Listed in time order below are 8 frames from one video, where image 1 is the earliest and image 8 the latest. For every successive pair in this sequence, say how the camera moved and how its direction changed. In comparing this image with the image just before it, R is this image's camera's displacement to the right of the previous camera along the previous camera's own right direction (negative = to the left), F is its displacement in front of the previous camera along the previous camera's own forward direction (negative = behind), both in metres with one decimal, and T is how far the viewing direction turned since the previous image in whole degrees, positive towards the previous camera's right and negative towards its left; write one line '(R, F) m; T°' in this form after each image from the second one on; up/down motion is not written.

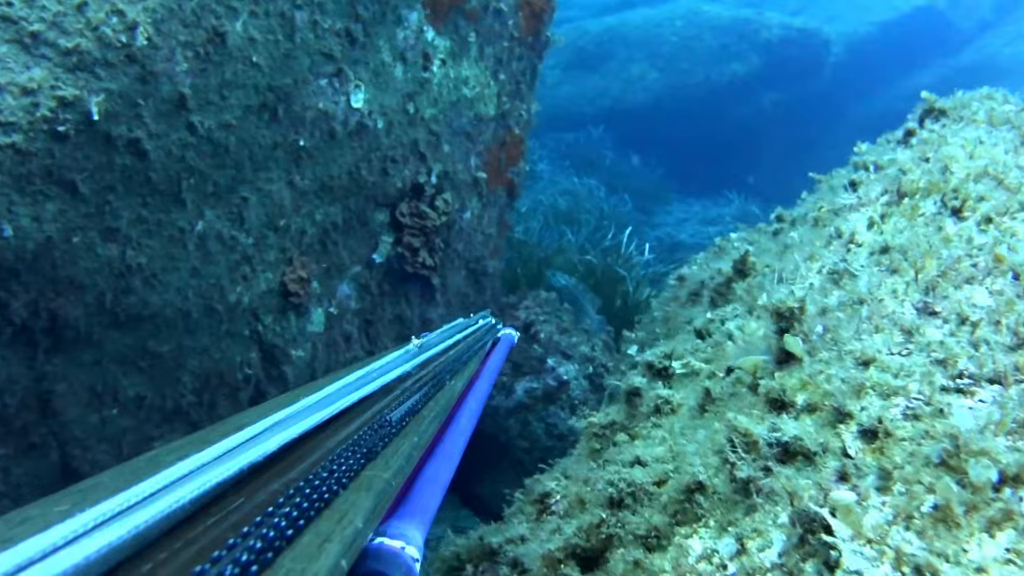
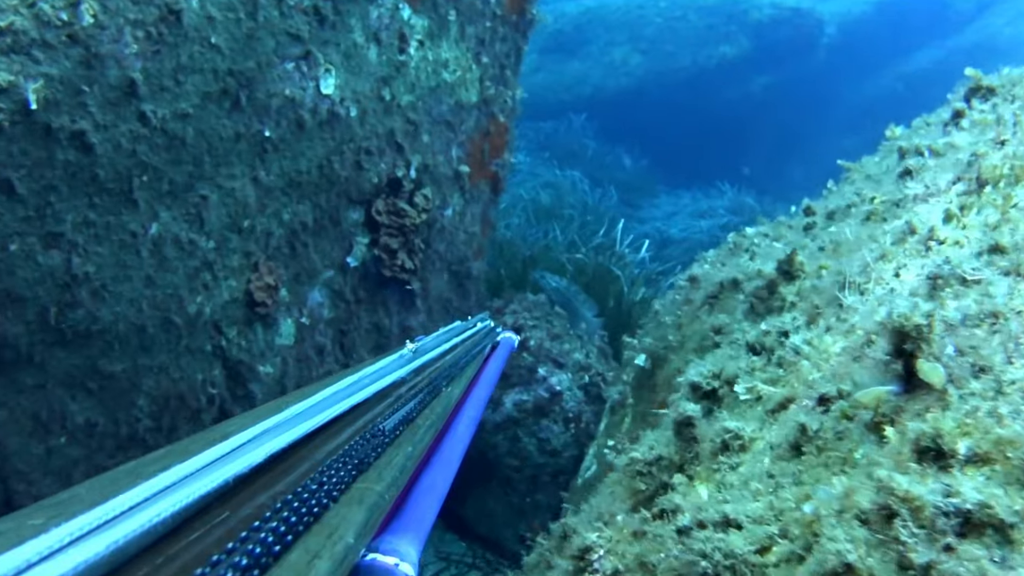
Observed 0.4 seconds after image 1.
(-0.2, +0.6) m; +2°
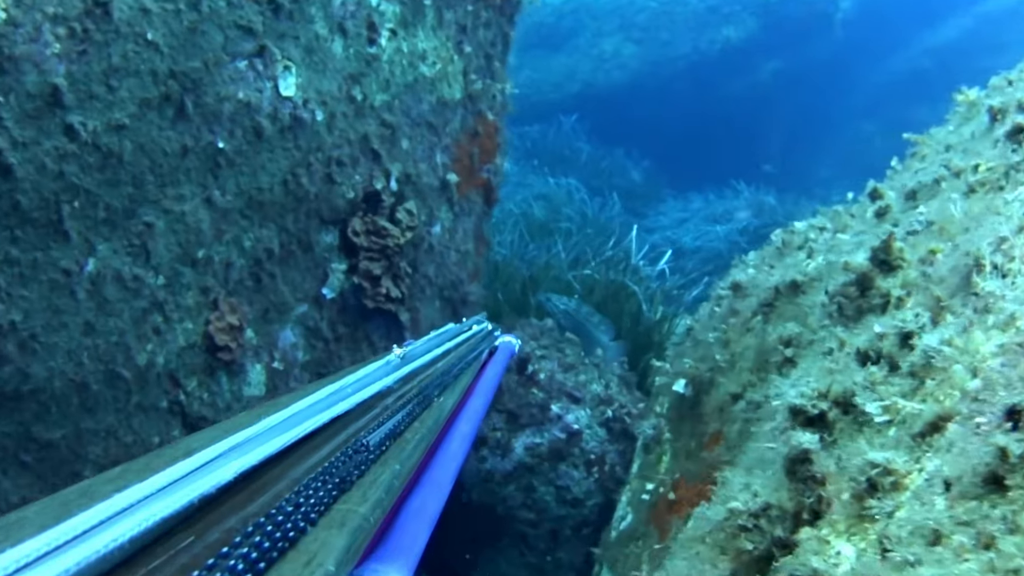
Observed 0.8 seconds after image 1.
(-0.1, +0.8) m; +2°
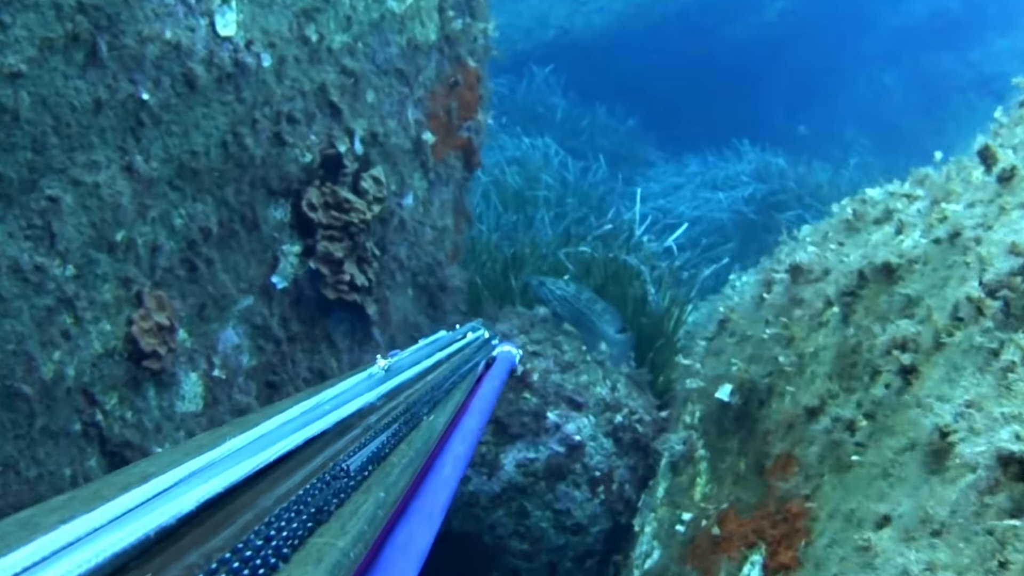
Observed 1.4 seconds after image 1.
(-0.2, +0.8) m; +3°
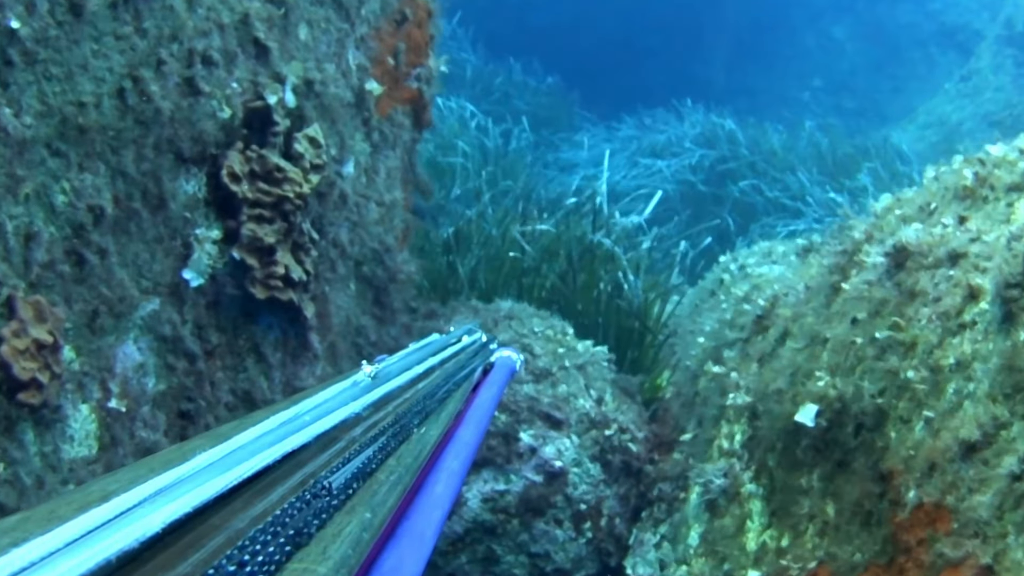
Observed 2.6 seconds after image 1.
(-0.3, +0.8) m; +6°
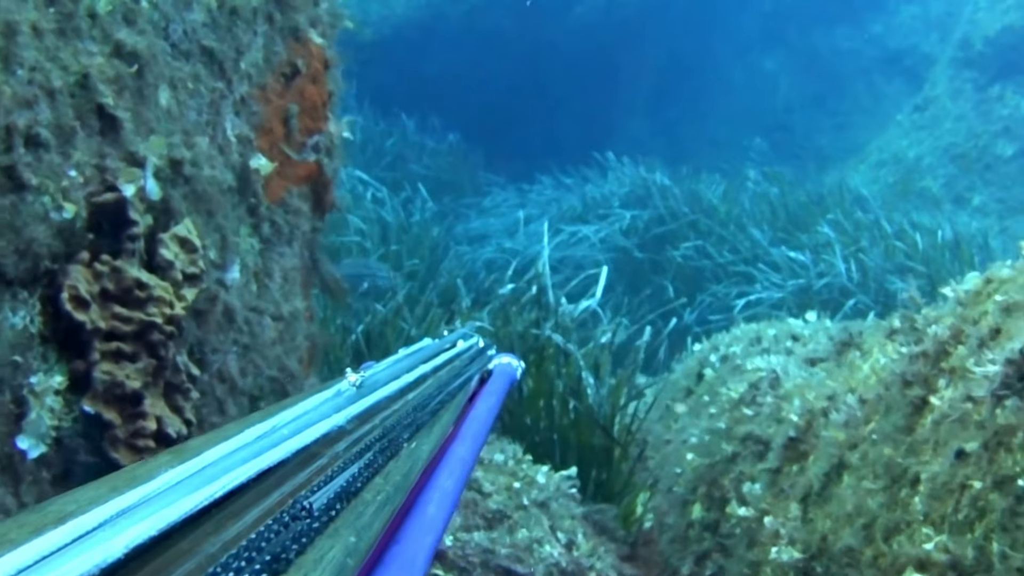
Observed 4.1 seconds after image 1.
(-0.1, +0.7) m; +4°
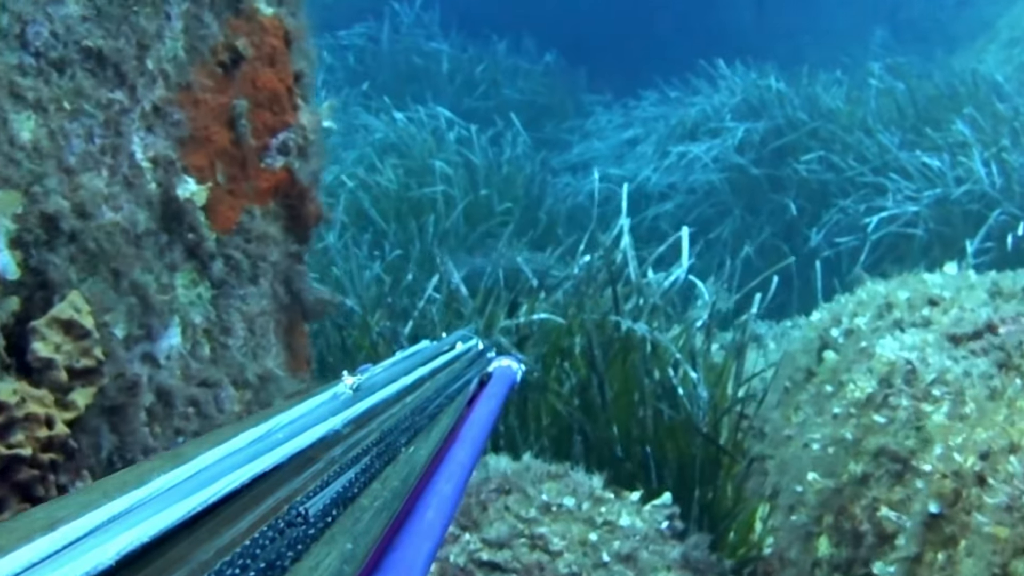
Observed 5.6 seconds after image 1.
(+0.1, +0.6) m; -5°
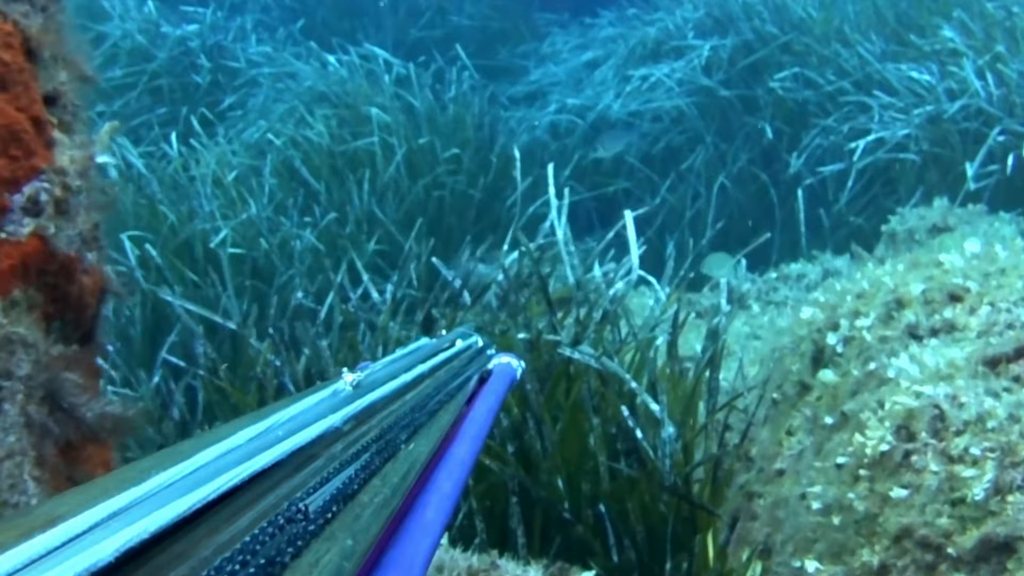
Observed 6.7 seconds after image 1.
(+0.1, +0.5) m; 0°
